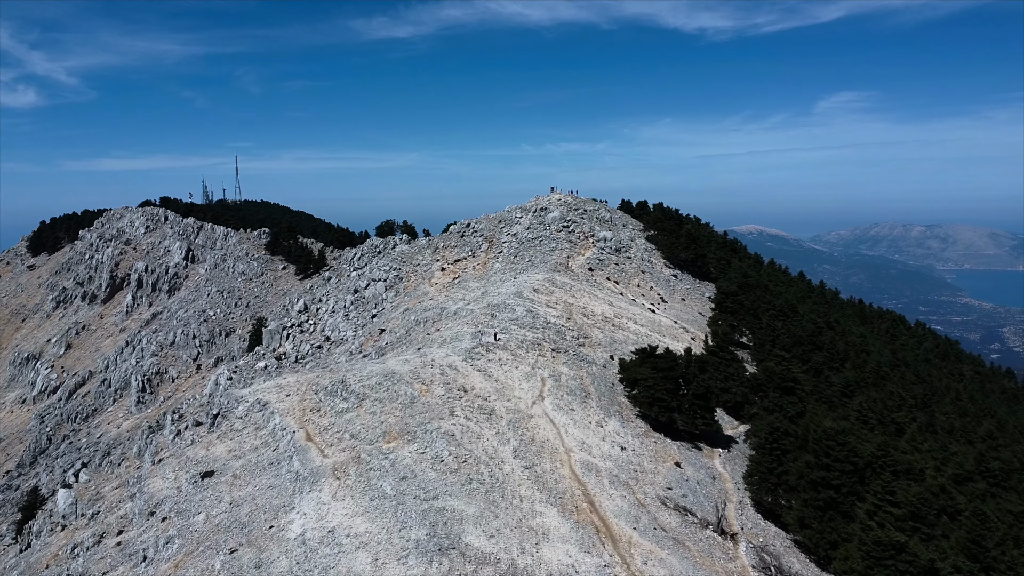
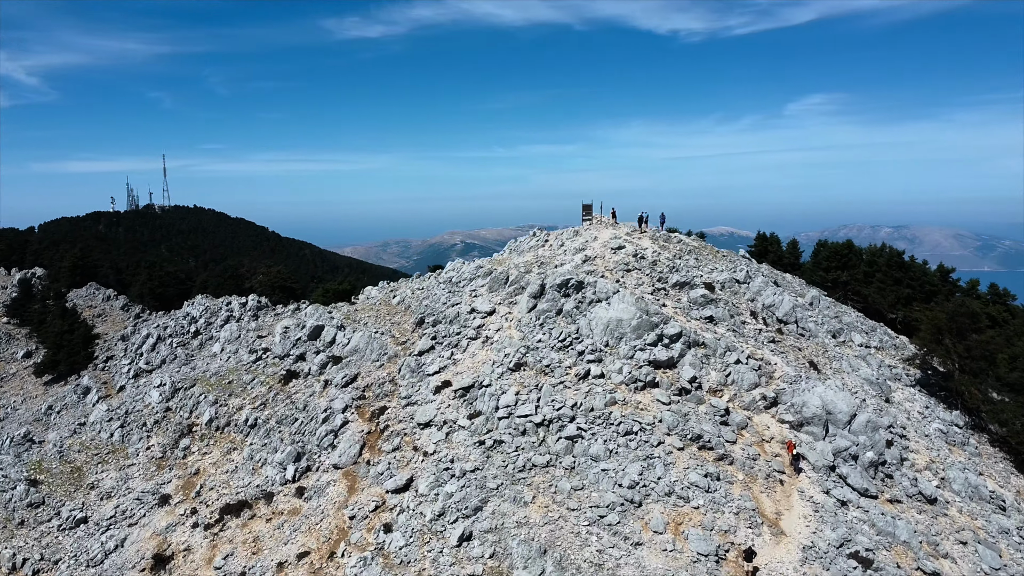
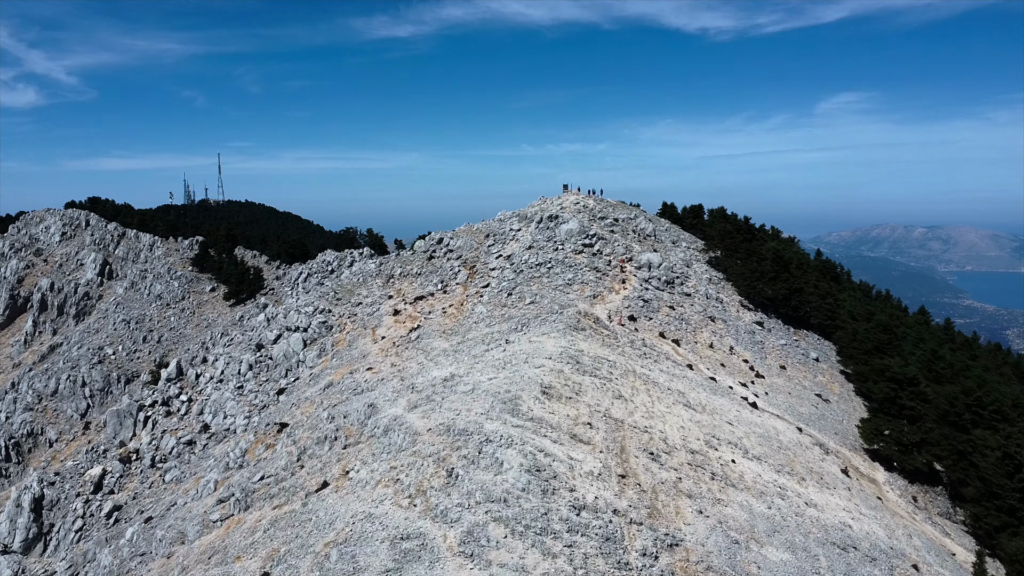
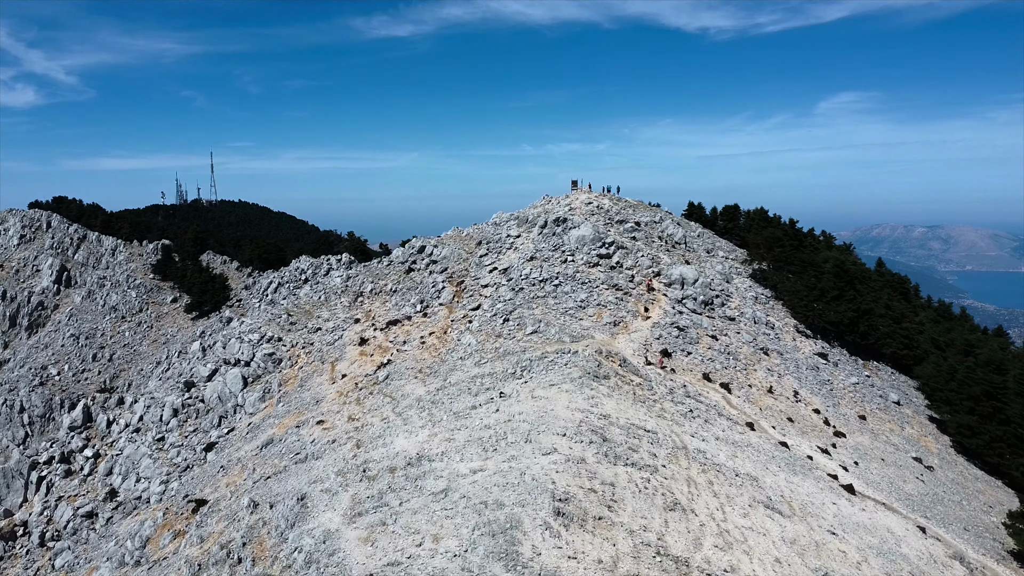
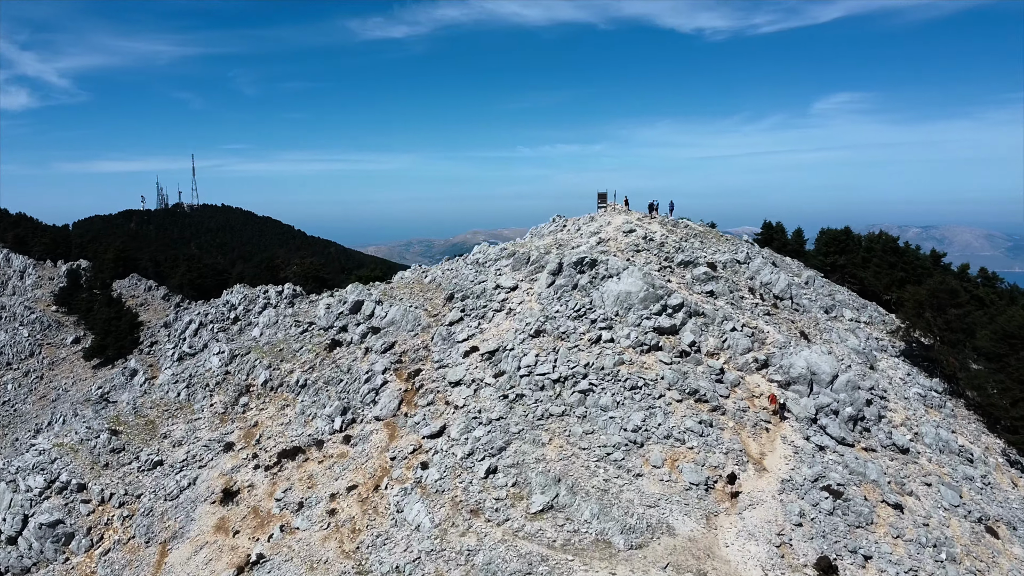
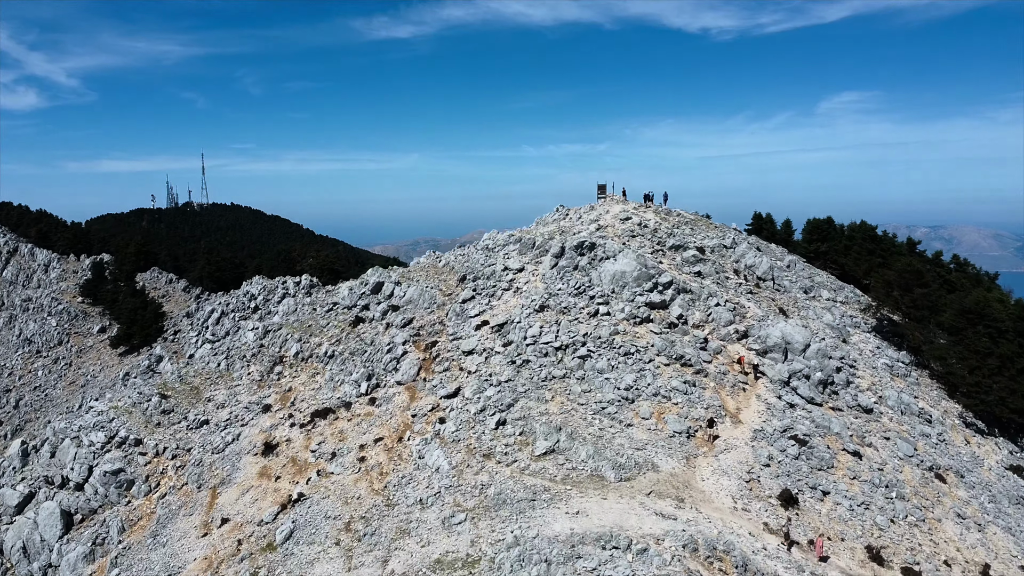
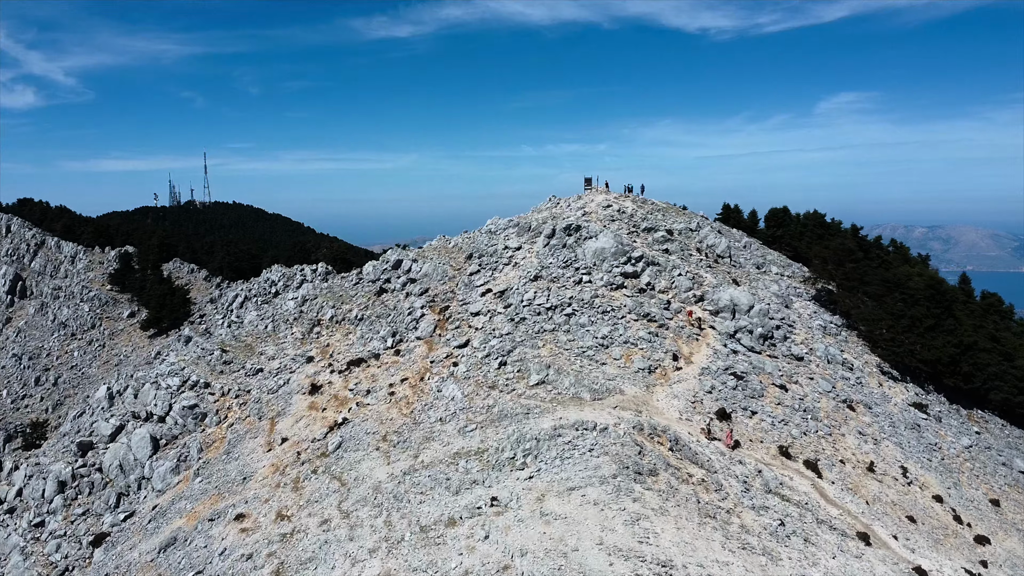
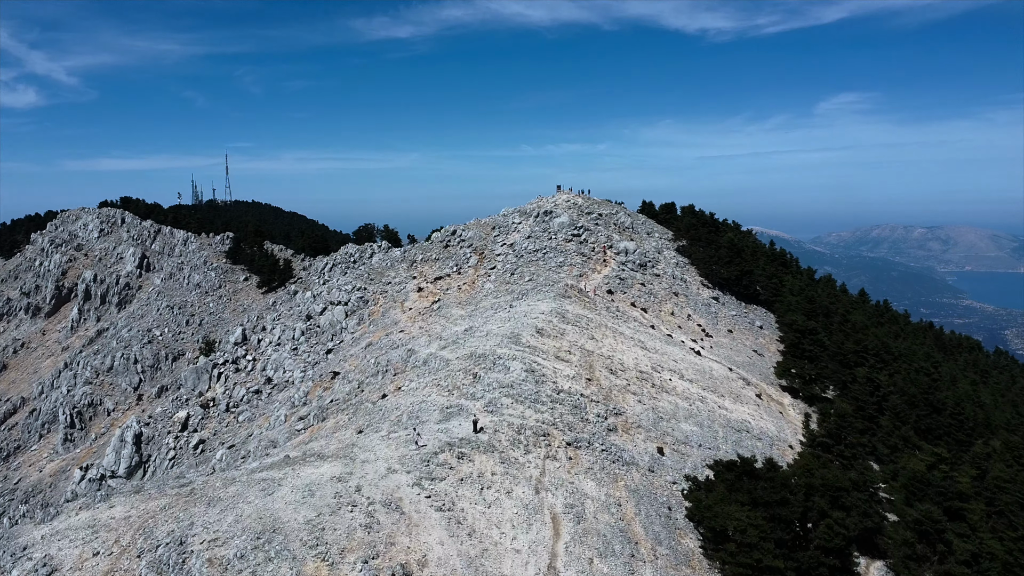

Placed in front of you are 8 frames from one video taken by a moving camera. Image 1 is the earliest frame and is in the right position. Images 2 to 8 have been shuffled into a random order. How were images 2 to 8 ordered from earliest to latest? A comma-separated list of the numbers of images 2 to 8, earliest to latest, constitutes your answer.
8, 3, 4, 7, 6, 5, 2
